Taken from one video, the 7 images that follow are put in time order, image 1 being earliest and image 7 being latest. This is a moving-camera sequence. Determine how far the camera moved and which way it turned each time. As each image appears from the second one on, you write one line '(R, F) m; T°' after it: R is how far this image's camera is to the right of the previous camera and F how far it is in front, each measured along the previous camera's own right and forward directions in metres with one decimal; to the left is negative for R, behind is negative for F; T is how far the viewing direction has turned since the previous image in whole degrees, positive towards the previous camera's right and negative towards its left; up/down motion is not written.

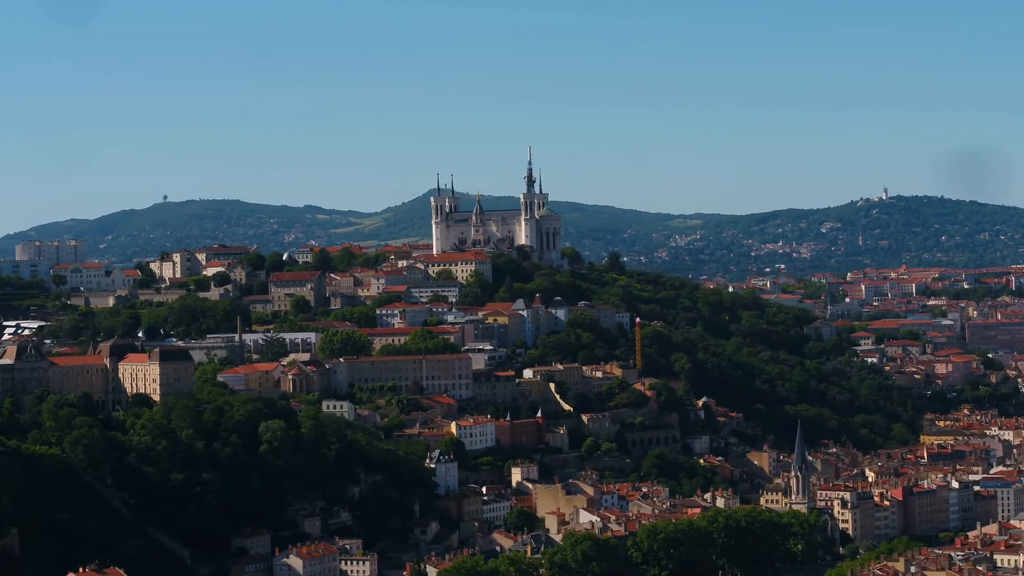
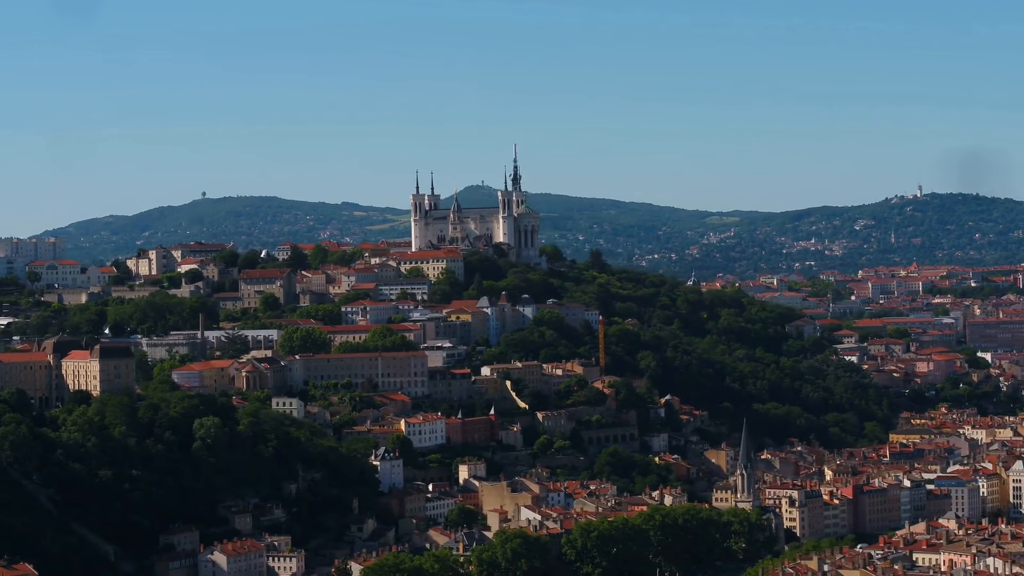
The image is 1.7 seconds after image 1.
(+2.1, -0.1) m; 0°
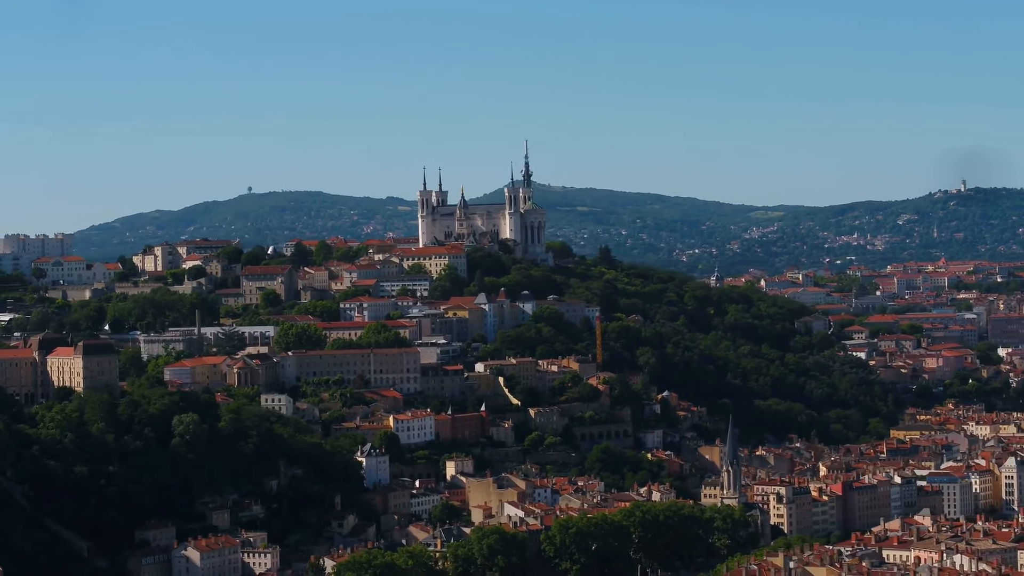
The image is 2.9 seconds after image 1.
(+1.3, -0.1) m; -1°
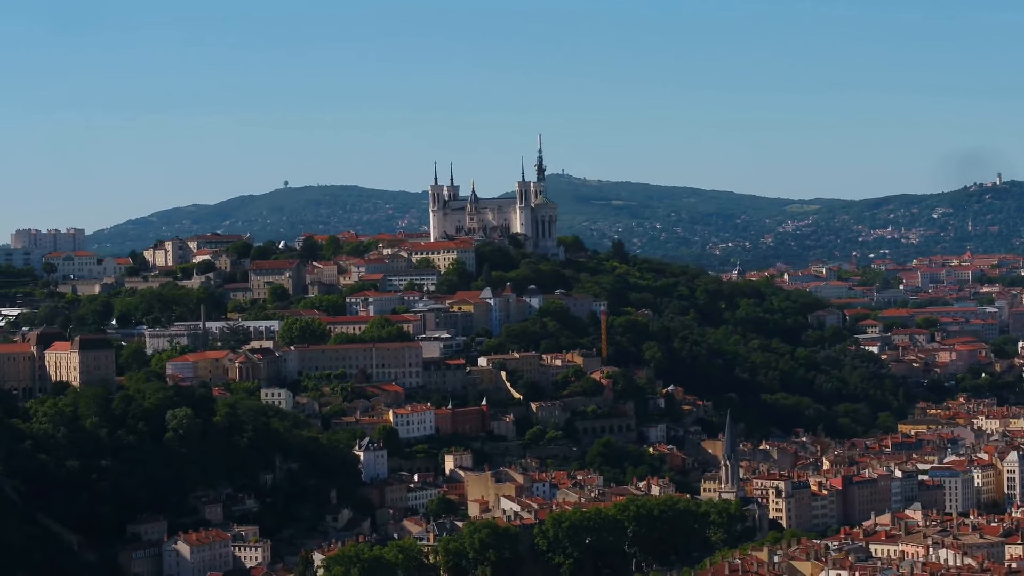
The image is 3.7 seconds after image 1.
(+0.9, -0.1) m; -1°
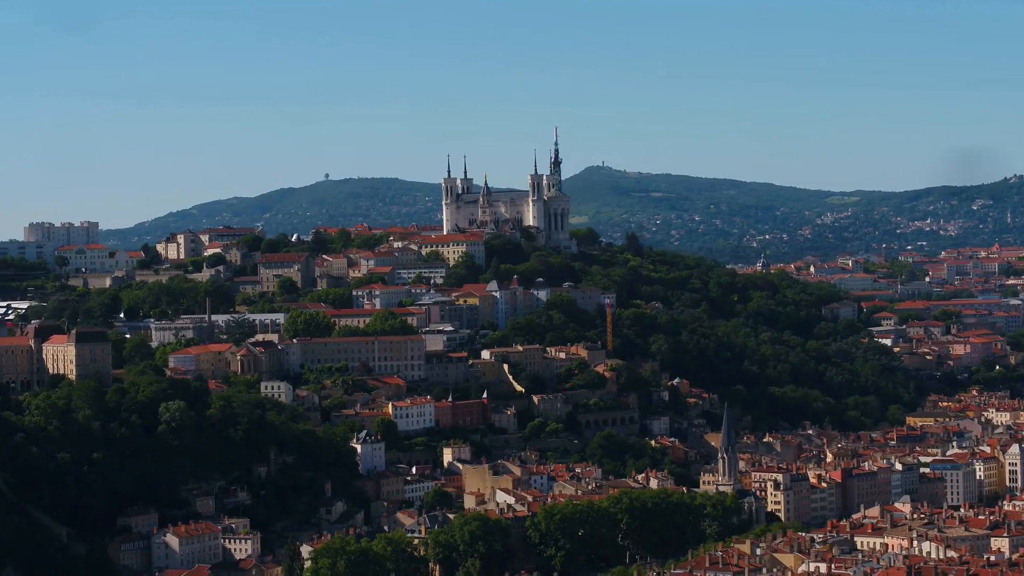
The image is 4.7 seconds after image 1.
(+1.0, -0.1) m; -1°
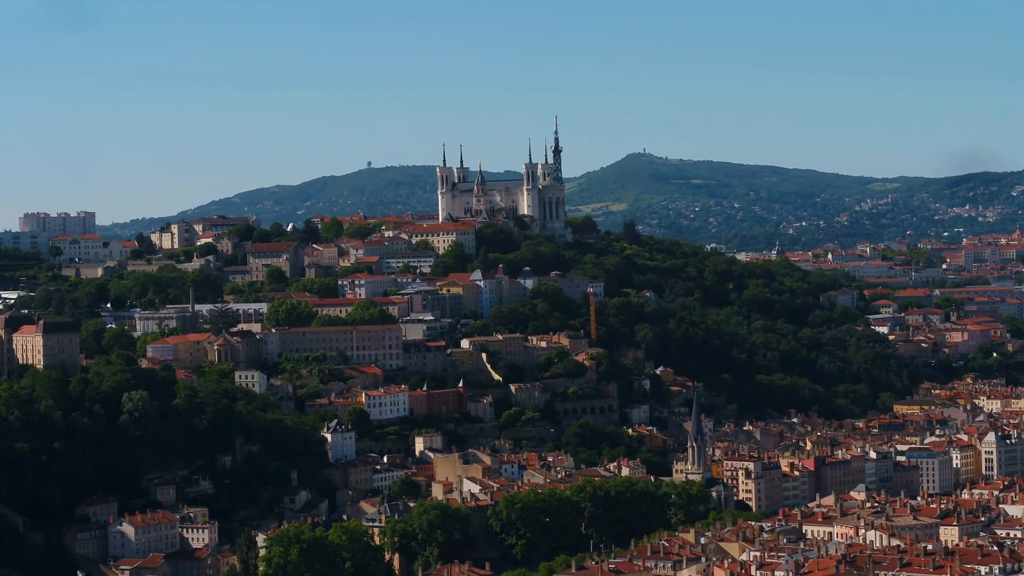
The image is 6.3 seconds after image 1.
(+1.7, -0.2) m; -1°
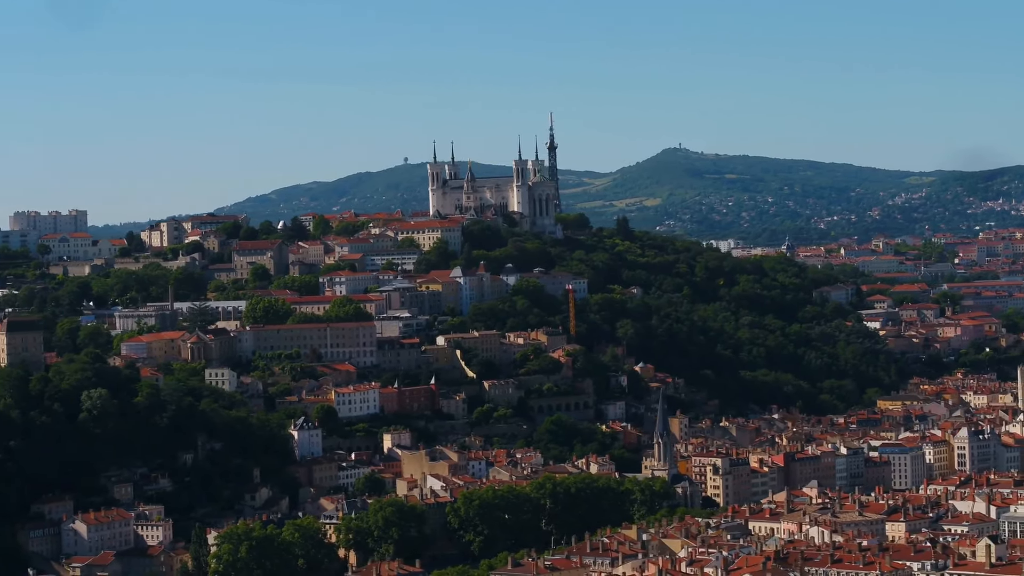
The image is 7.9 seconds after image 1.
(+1.6, -0.2) m; -1°
